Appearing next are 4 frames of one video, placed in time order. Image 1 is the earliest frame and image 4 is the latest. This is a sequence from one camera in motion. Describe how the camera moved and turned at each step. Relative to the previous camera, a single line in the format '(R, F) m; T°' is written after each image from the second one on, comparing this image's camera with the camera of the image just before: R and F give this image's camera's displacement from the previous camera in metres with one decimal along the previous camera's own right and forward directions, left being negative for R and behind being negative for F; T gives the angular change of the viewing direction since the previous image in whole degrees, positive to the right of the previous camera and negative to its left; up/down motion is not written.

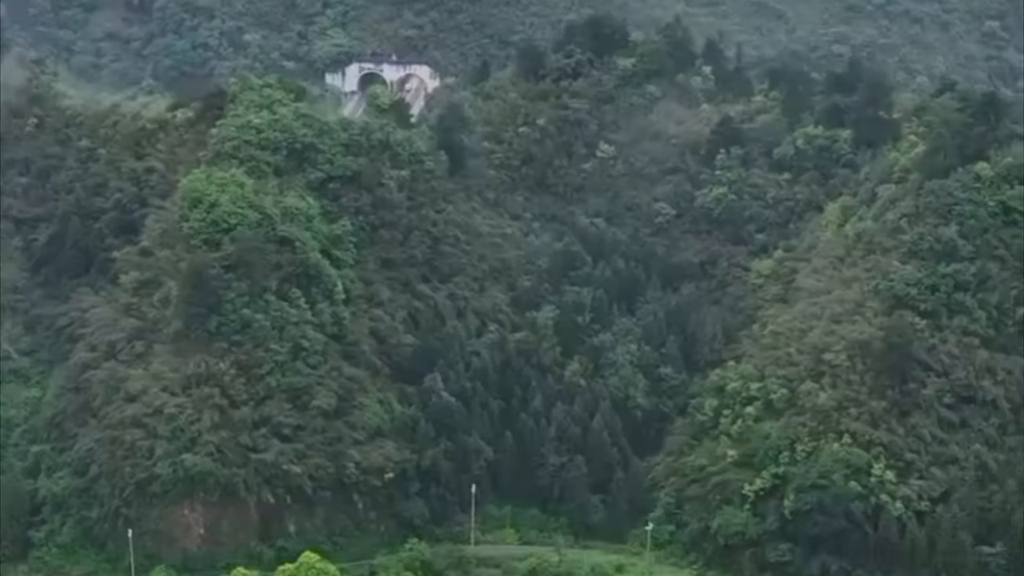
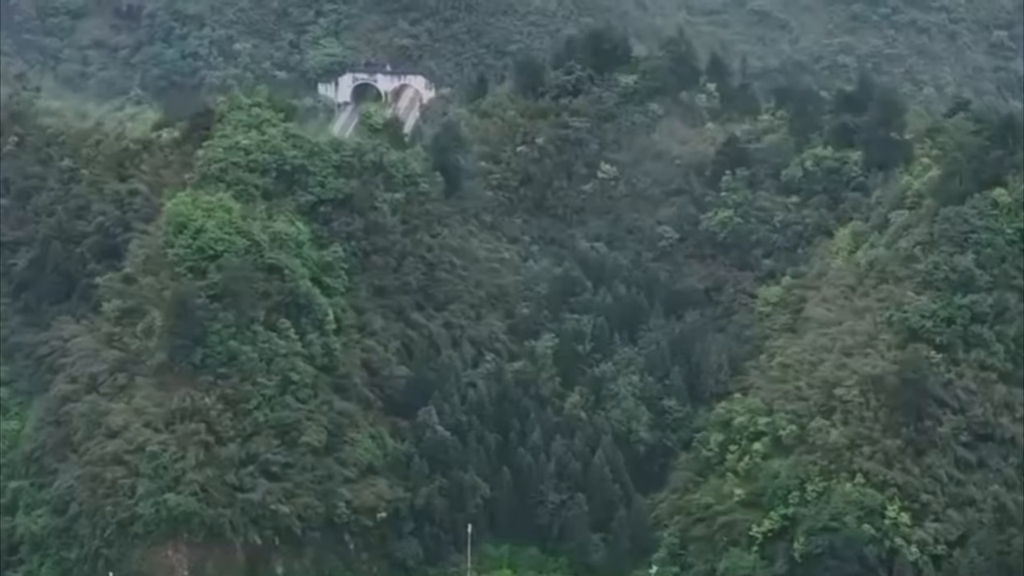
(0.0, +1.4) m; 0°
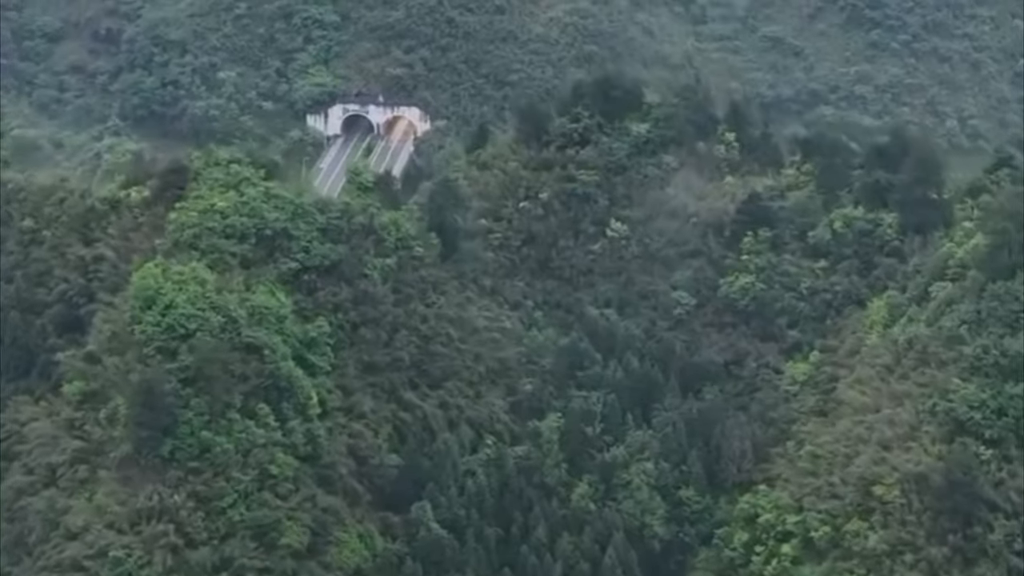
(-0.1, +3.3) m; 0°
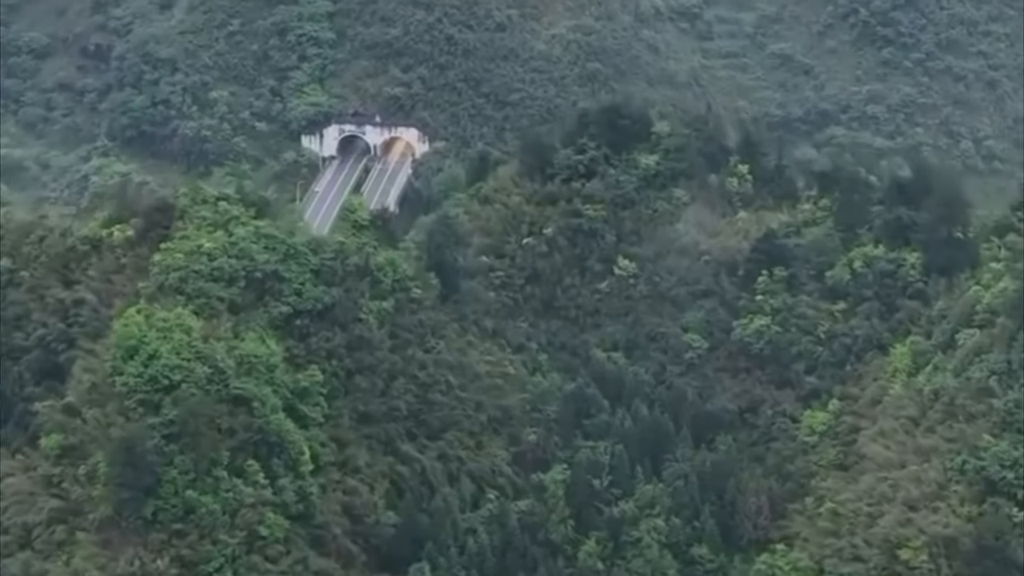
(-0.1, +1.8) m; 0°
